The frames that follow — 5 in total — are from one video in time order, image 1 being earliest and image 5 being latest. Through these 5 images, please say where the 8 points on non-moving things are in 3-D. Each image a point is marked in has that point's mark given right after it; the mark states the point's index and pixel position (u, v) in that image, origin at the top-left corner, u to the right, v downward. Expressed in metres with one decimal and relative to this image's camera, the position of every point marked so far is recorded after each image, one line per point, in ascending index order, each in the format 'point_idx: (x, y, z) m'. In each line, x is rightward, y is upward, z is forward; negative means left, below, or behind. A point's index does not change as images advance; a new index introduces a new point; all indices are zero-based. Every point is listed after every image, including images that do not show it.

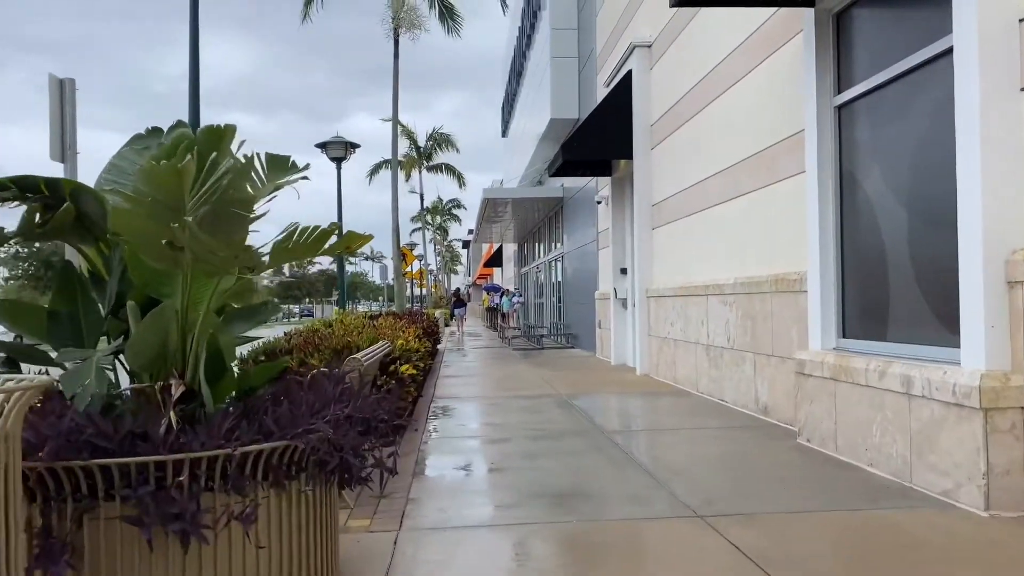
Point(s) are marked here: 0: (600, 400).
0: (+1.2, -1.5, +10.5) m
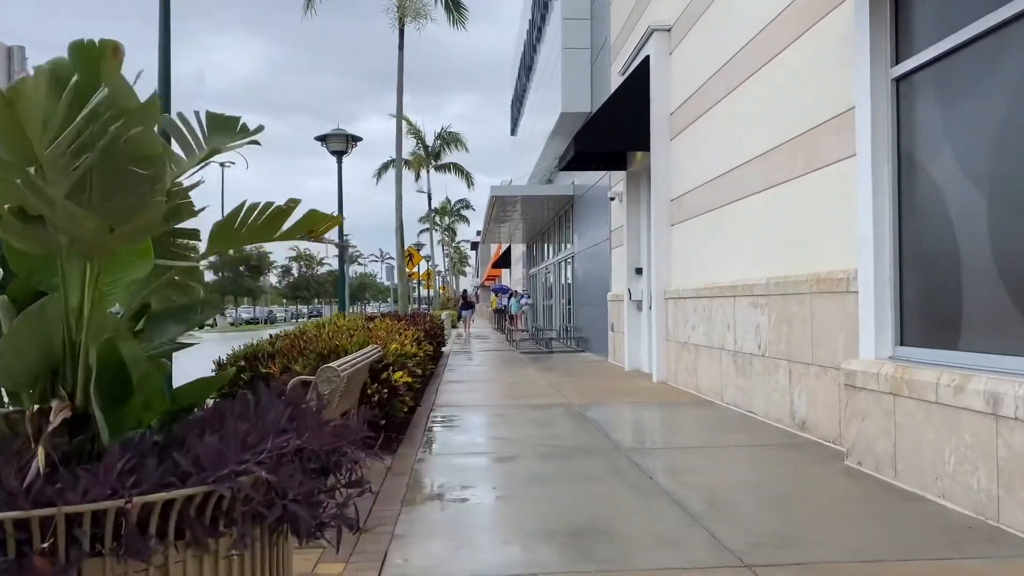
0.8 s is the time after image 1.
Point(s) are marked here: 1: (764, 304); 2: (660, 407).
0: (+1.3, -1.5, +9.6) m
1: (+2.6, -0.2, +8.2) m
2: (+1.8, -1.5, +9.8) m
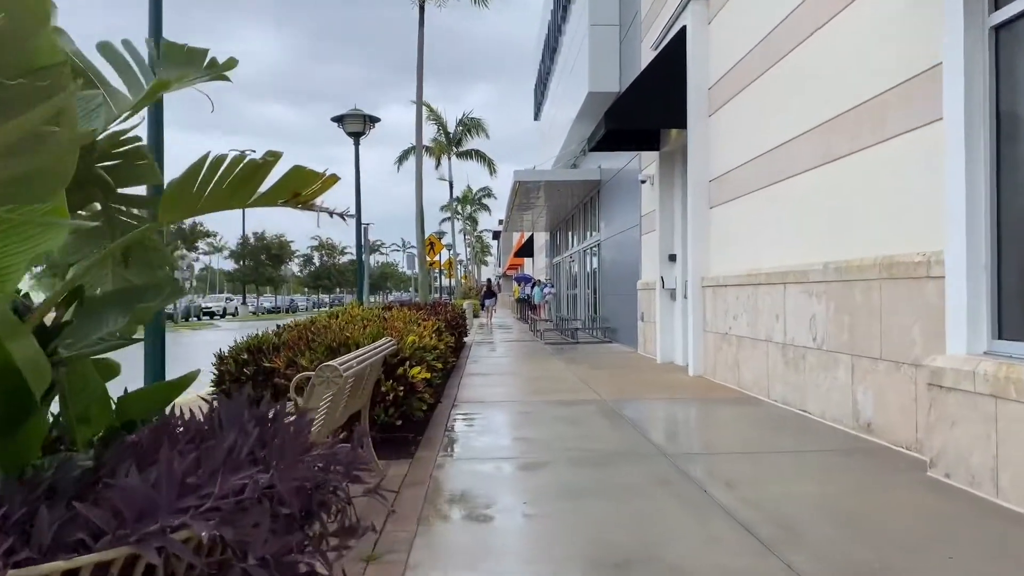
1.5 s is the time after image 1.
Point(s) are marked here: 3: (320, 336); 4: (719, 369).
0: (+1.6, -1.3, +8.9) m
1: (+2.9, 0.0, +7.4) m
2: (+2.1, -1.3, +9.1) m
3: (-1.6, -0.4, +6.7) m
4: (+2.7, -1.1, +10.5) m
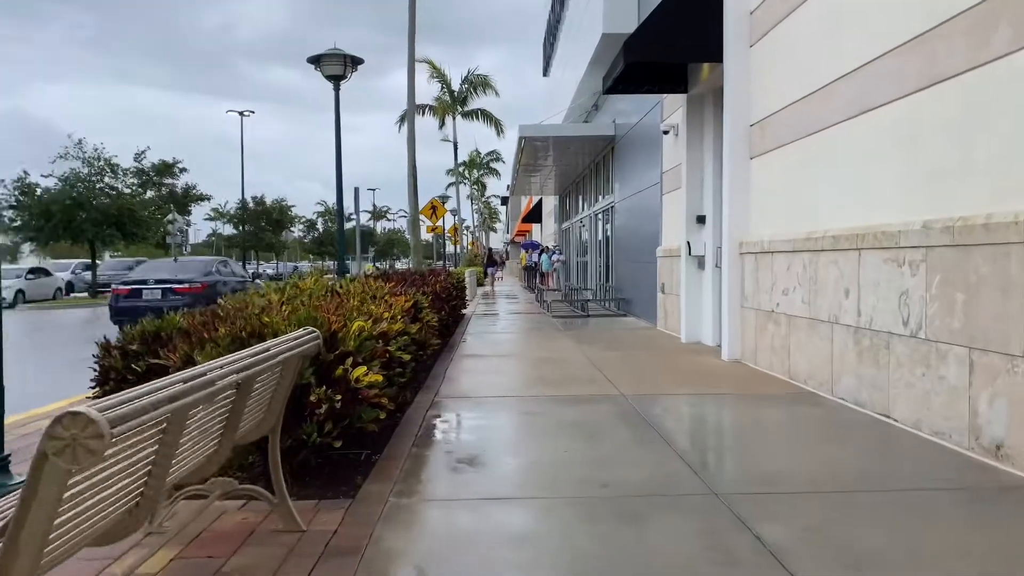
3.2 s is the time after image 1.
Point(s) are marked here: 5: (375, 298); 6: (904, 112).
0: (+1.5, -1.0, +7.0) m
1: (+2.8, +0.2, +5.5) m
2: (+2.1, -1.0, +7.2) m
3: (-1.7, -0.2, +4.8) m
4: (+2.7, -0.7, +8.7) m
5: (-1.1, -0.1, +6.3) m
6: (+2.9, +1.3, +6.0) m
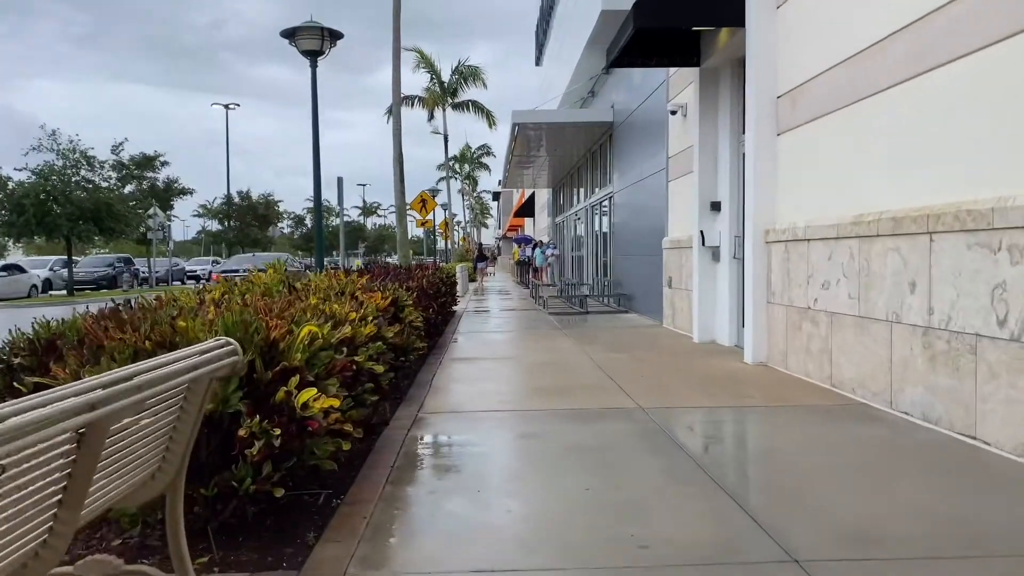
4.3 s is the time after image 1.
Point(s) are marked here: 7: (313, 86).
0: (+1.5, -1.0, +5.9) m
1: (+2.8, +0.2, +4.4) m
2: (+2.1, -1.0, +6.1) m
3: (-1.7, -0.1, +3.7) m
4: (+2.7, -0.7, +7.6) m
5: (-1.1, 0.0, +5.2) m
6: (+2.9, +1.4, +4.9) m
7: (-3.0, +3.0, +11.8) m
